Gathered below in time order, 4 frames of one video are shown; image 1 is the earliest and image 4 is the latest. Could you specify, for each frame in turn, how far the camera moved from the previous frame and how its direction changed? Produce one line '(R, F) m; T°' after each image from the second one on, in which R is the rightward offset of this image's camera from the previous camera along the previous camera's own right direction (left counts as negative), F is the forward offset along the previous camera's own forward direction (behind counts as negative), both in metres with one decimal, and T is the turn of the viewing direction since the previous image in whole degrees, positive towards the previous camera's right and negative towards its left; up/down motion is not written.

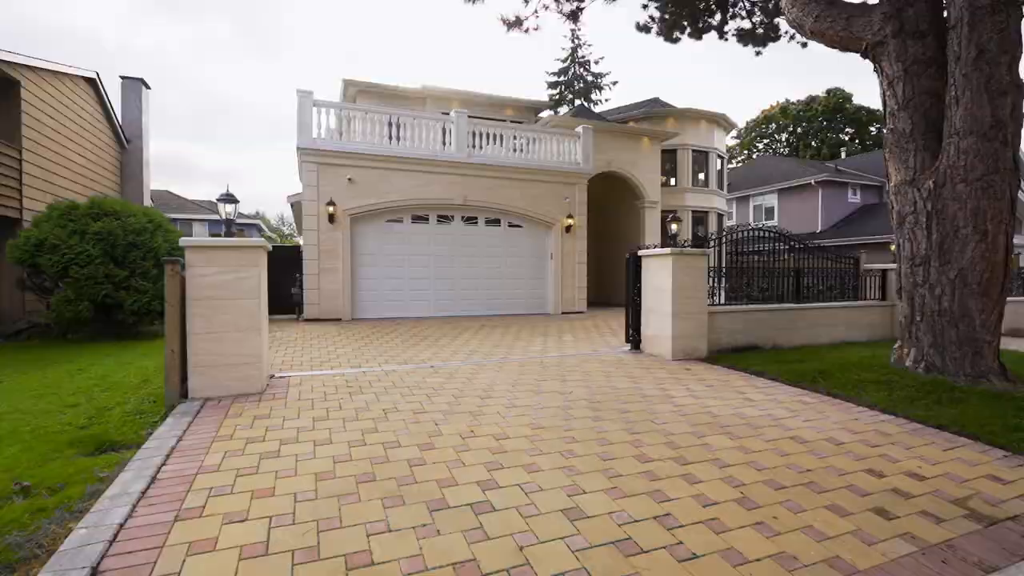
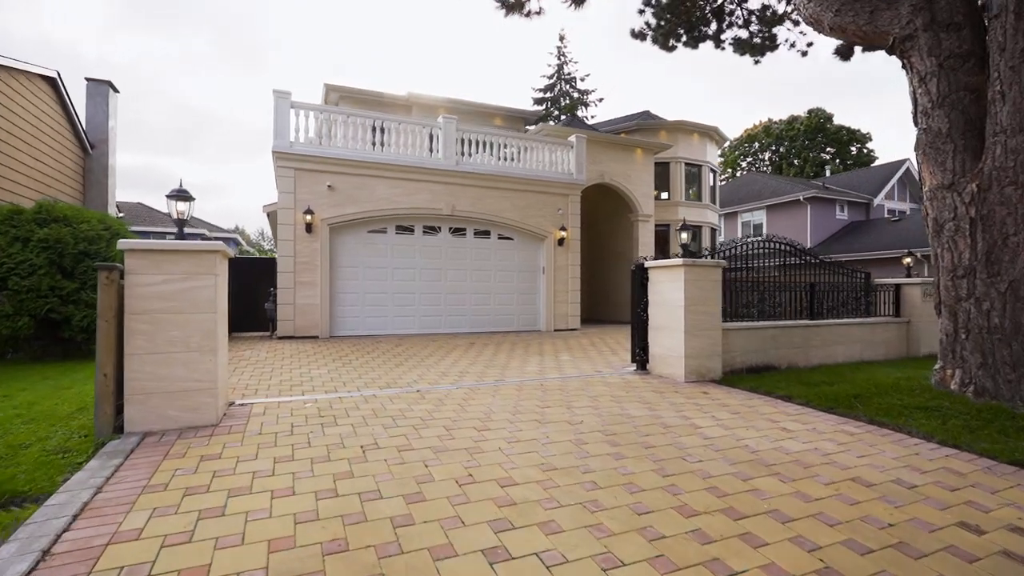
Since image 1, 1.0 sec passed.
(-0.2, +0.7) m; +2°
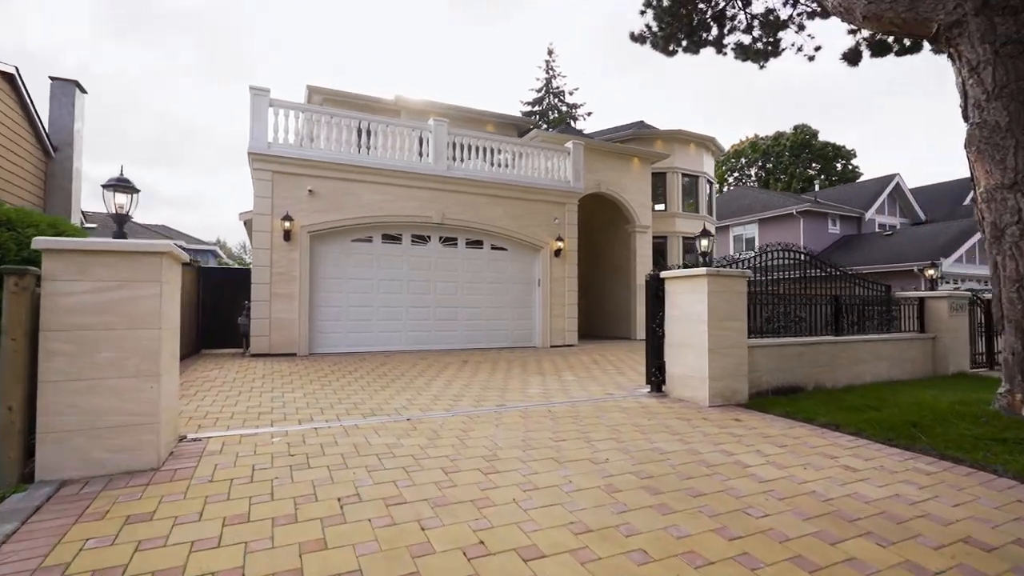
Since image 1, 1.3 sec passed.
(-0.2, +0.7) m; +2°
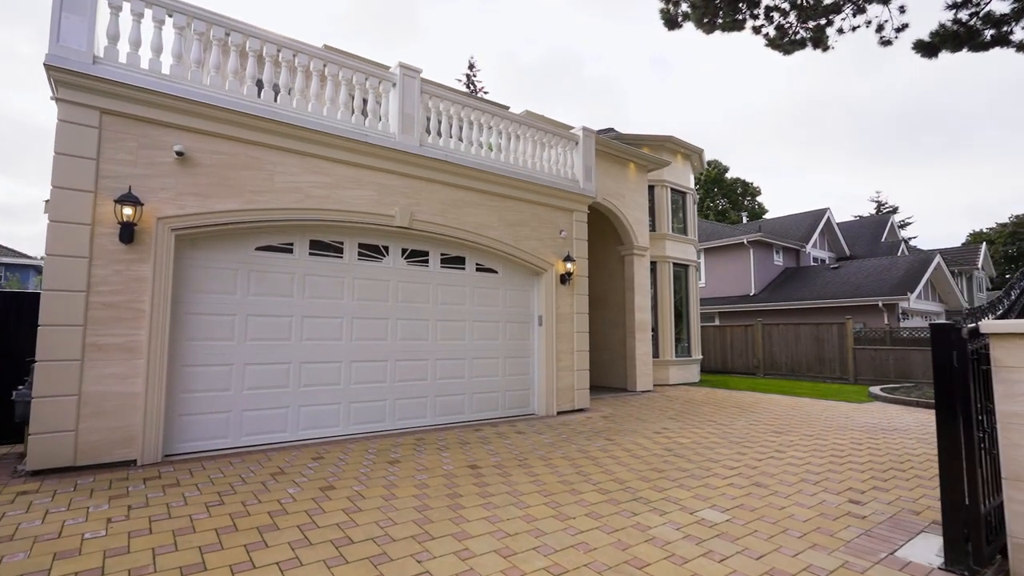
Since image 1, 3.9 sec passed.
(-1.5, +3.7) m; +12°
